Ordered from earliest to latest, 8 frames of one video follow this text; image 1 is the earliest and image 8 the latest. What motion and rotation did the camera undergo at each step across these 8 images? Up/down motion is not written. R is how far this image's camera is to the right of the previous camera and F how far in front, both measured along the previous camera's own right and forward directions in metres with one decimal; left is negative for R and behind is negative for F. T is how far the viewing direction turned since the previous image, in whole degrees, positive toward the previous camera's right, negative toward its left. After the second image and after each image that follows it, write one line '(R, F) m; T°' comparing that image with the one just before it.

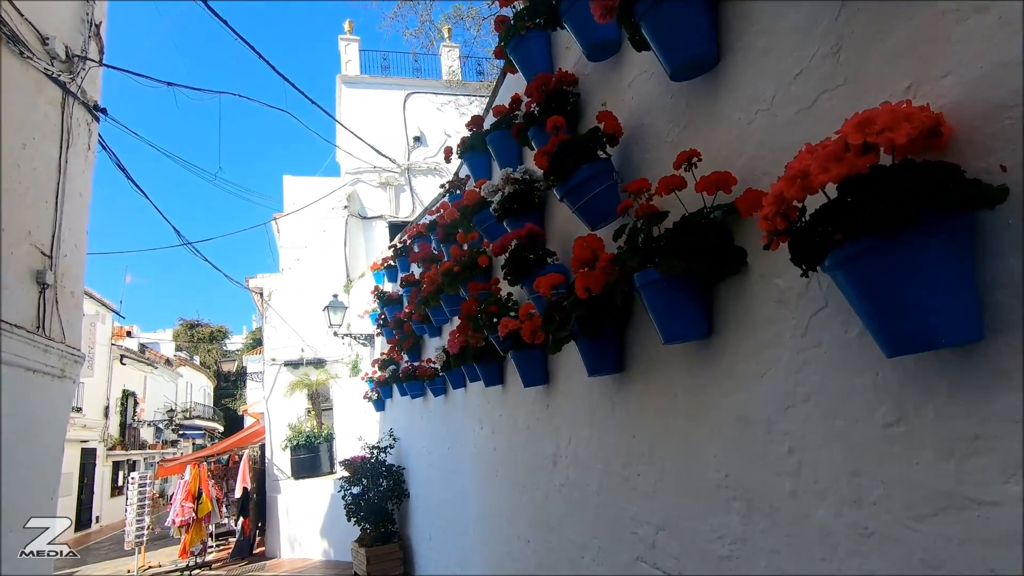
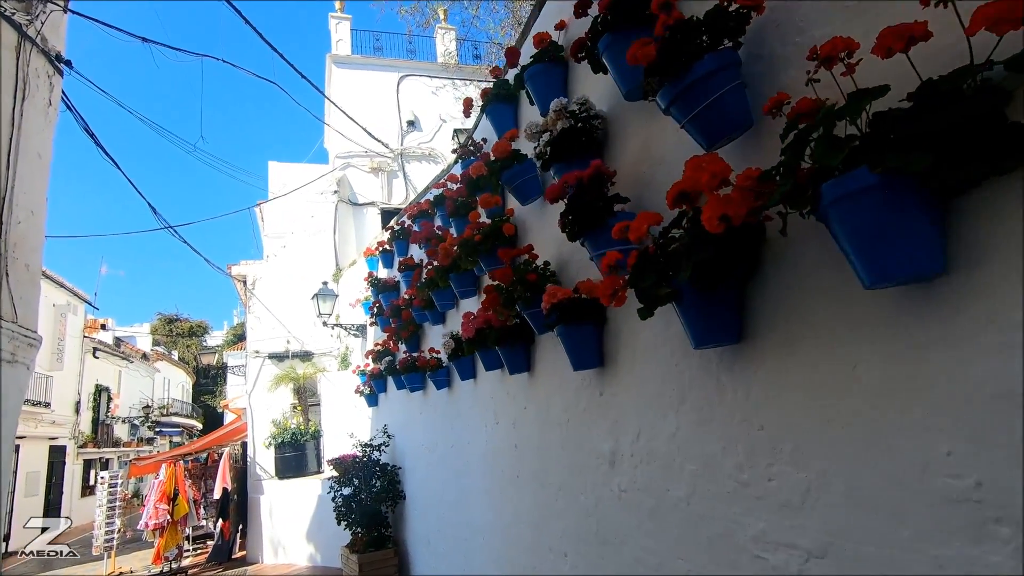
(-0.3, +0.5) m; +2°
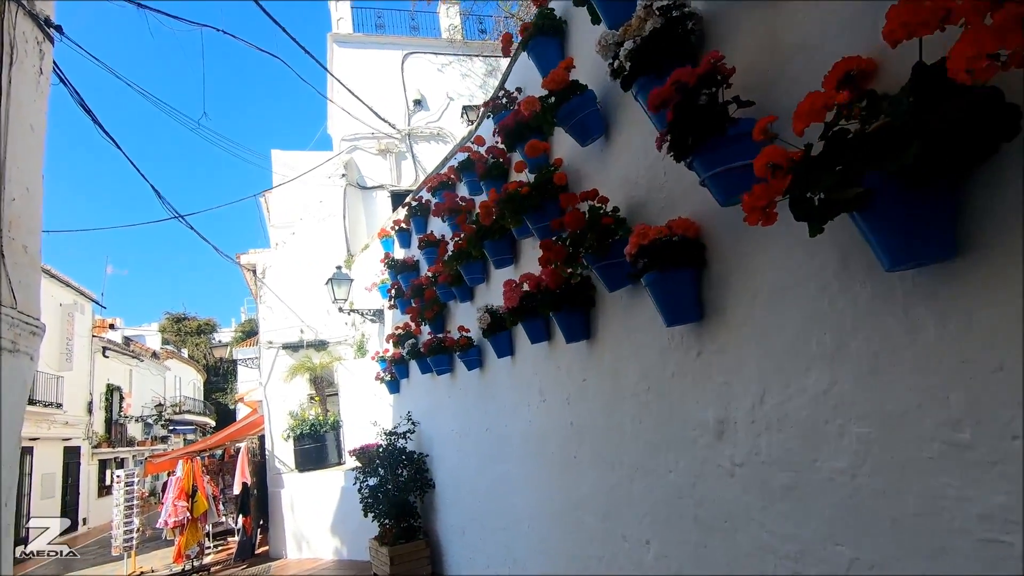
(-0.3, +0.4) m; 0°
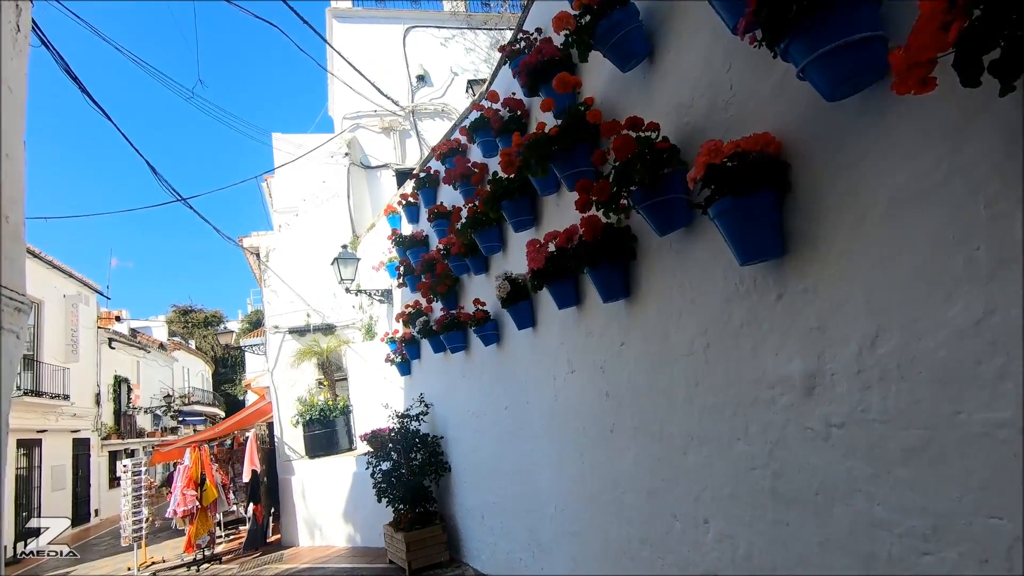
(-0.1, +0.3) m; -1°
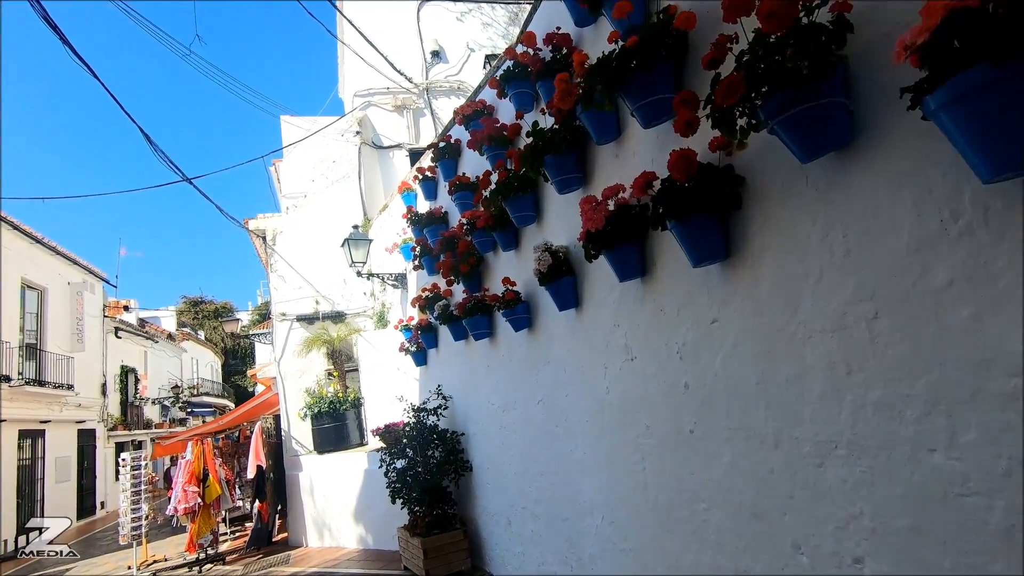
(-0.2, +0.6) m; -1°
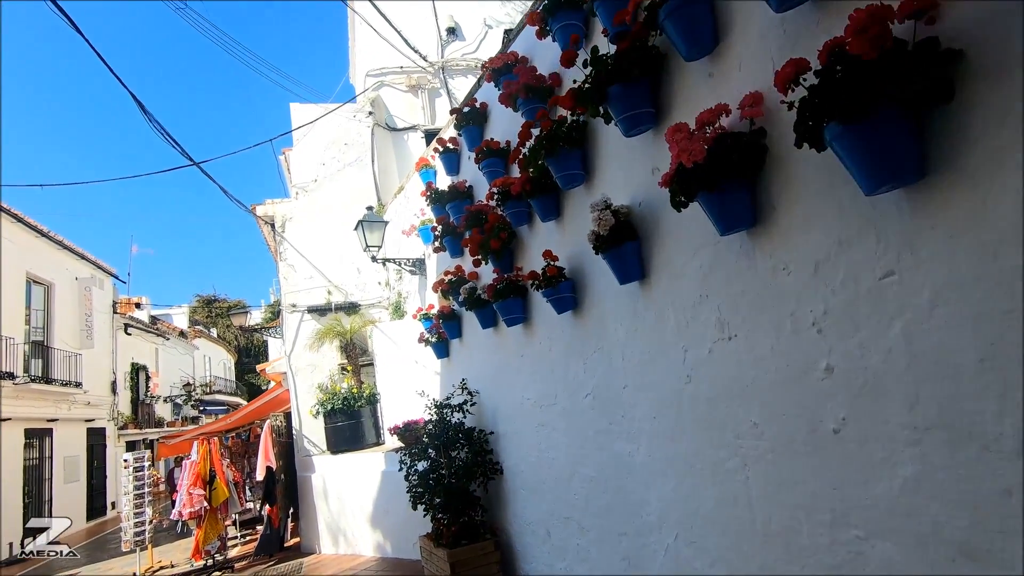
(-0.2, +0.6) m; -1°
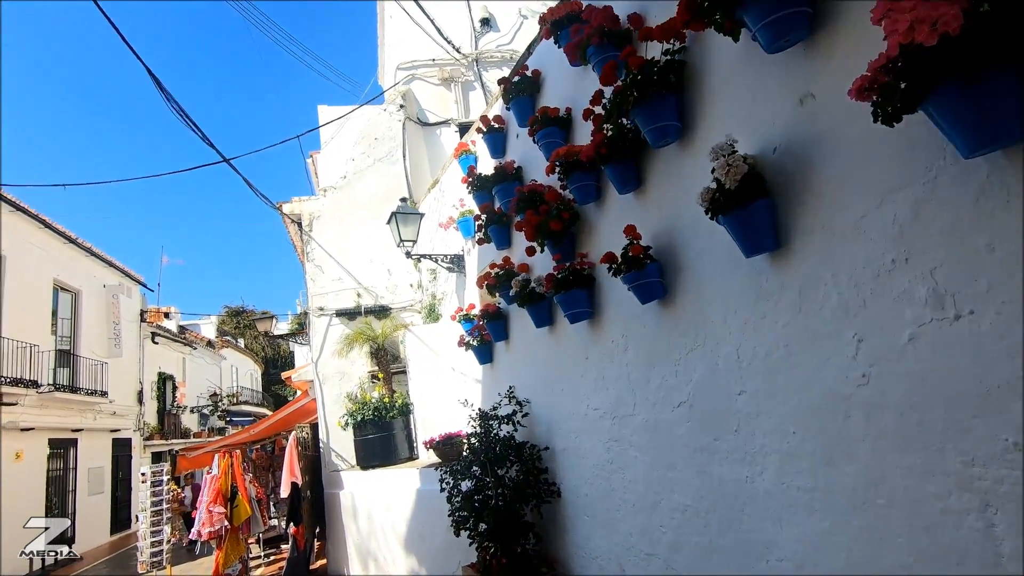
(-0.3, +0.6) m; -2°
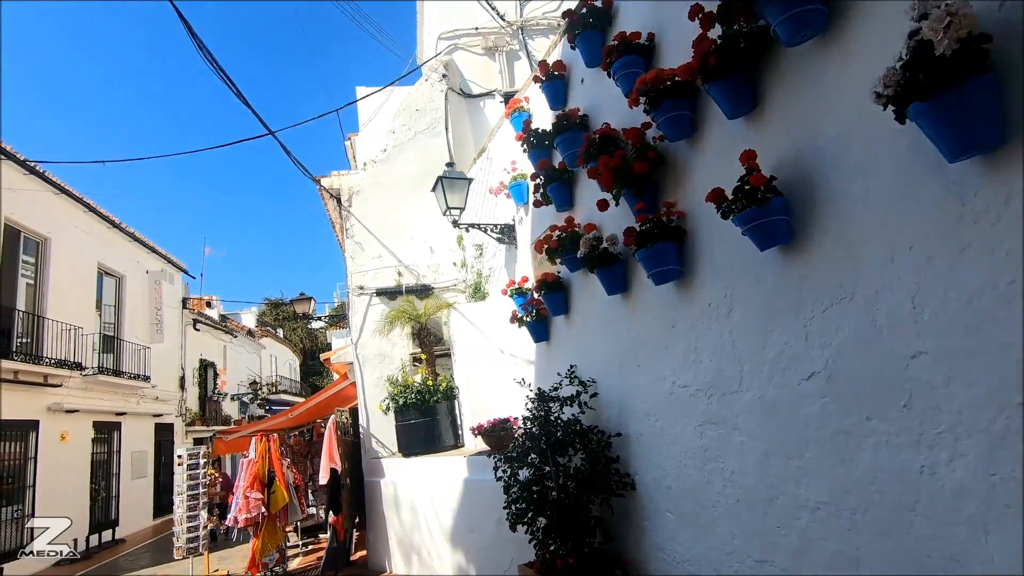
(-0.2, +0.5) m; -3°
